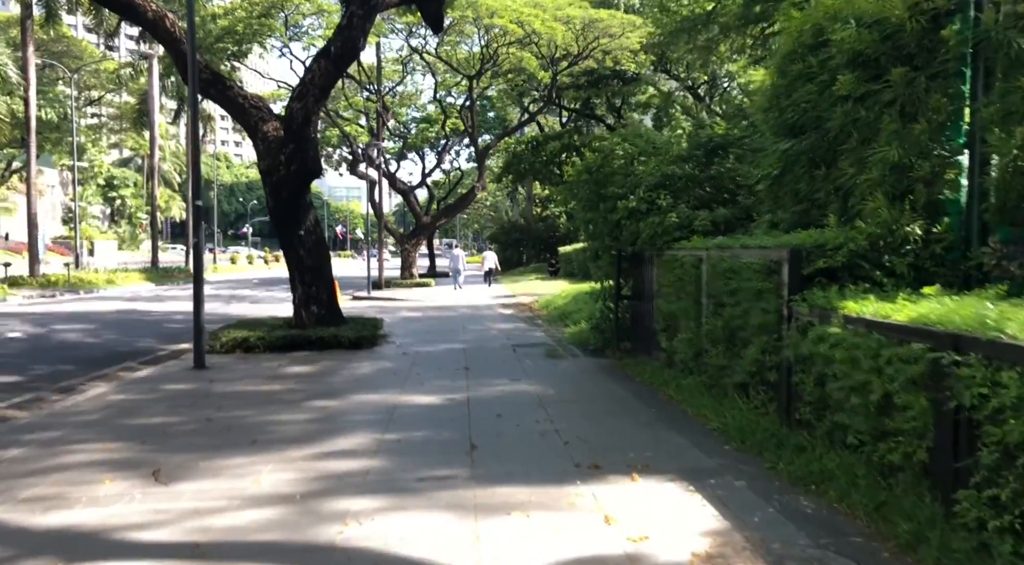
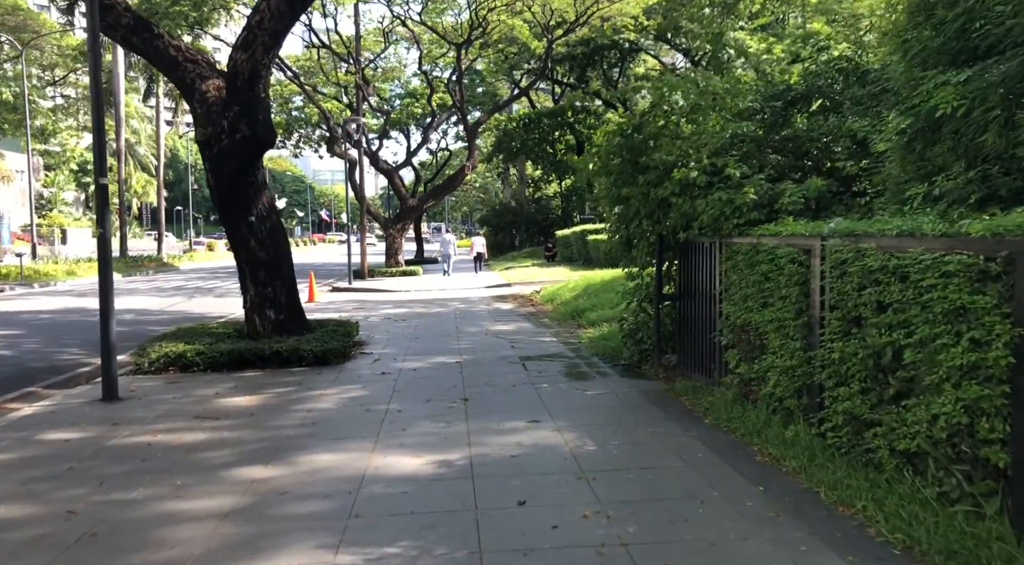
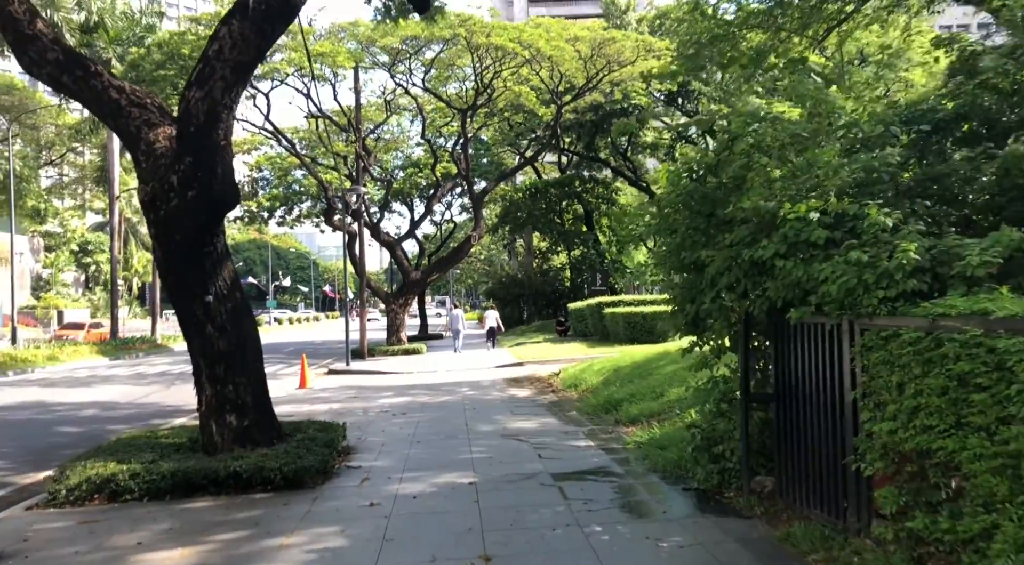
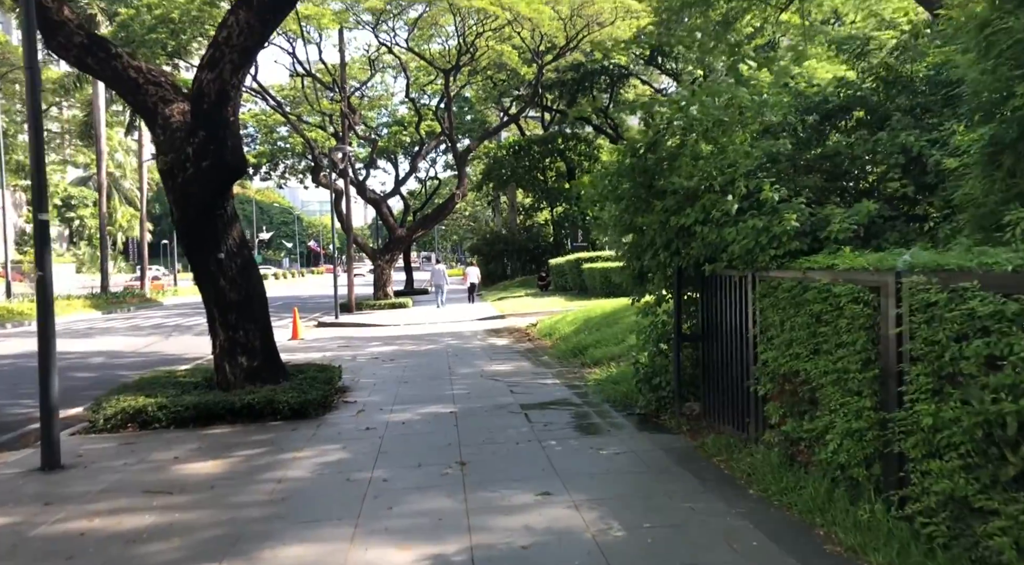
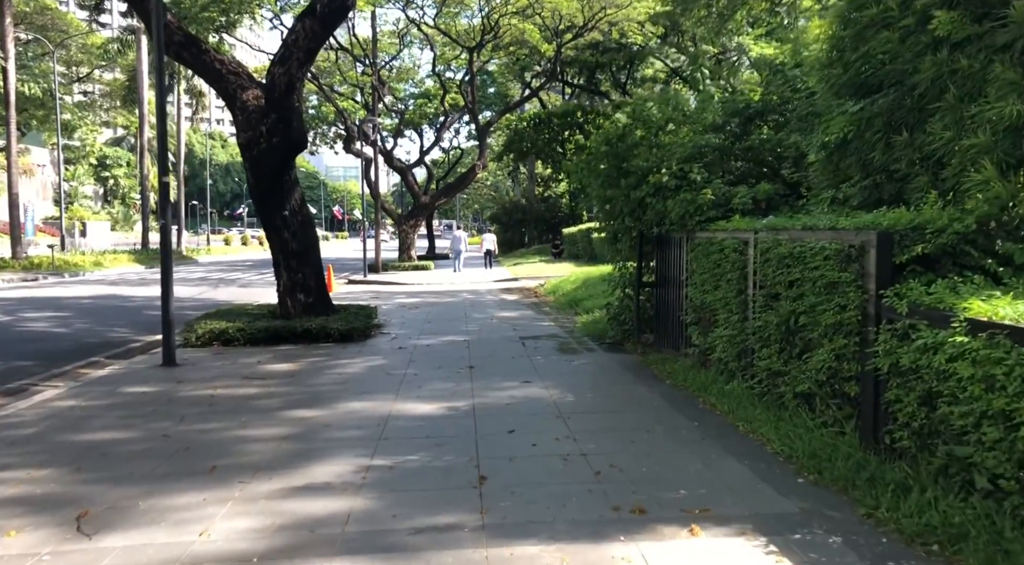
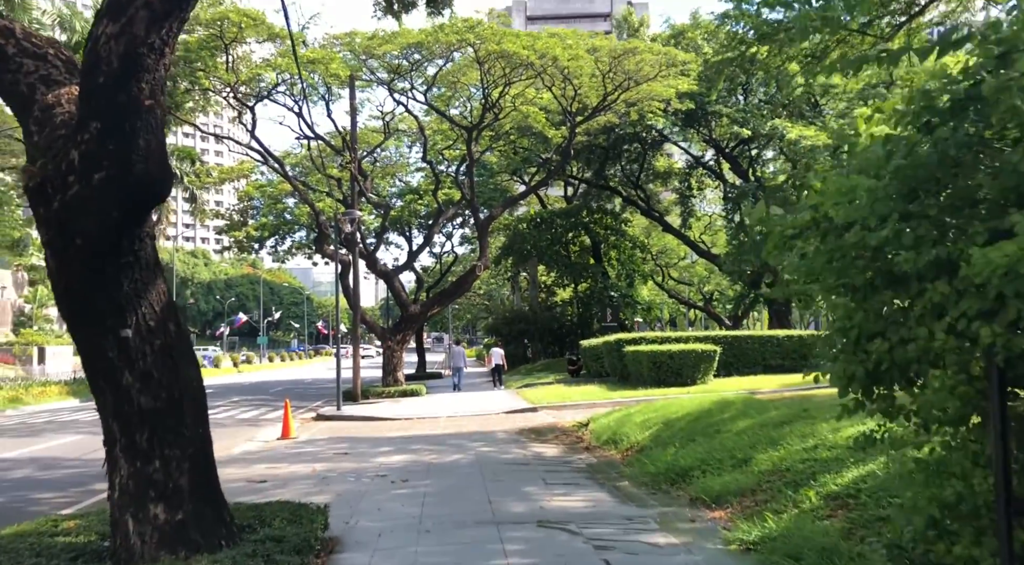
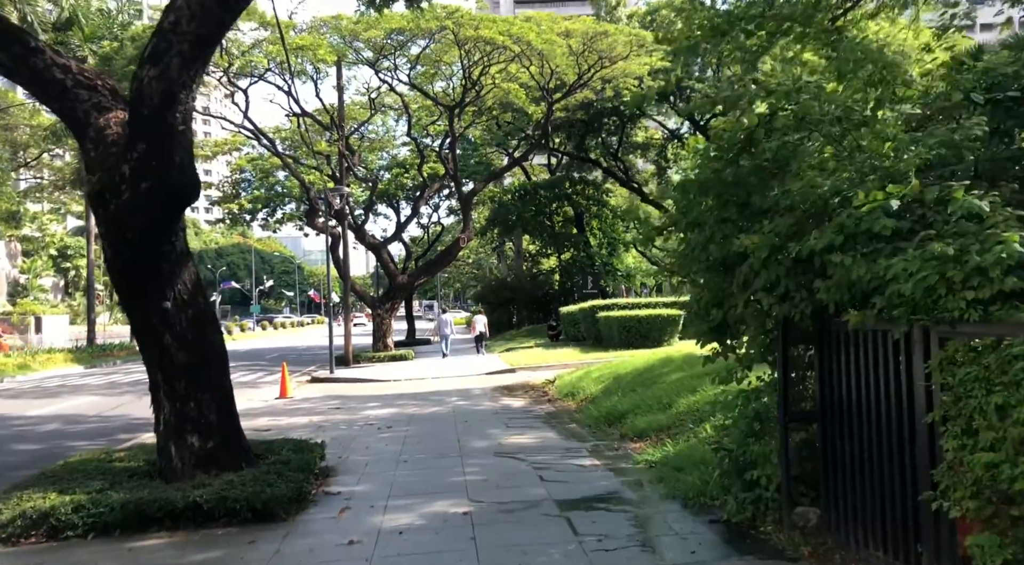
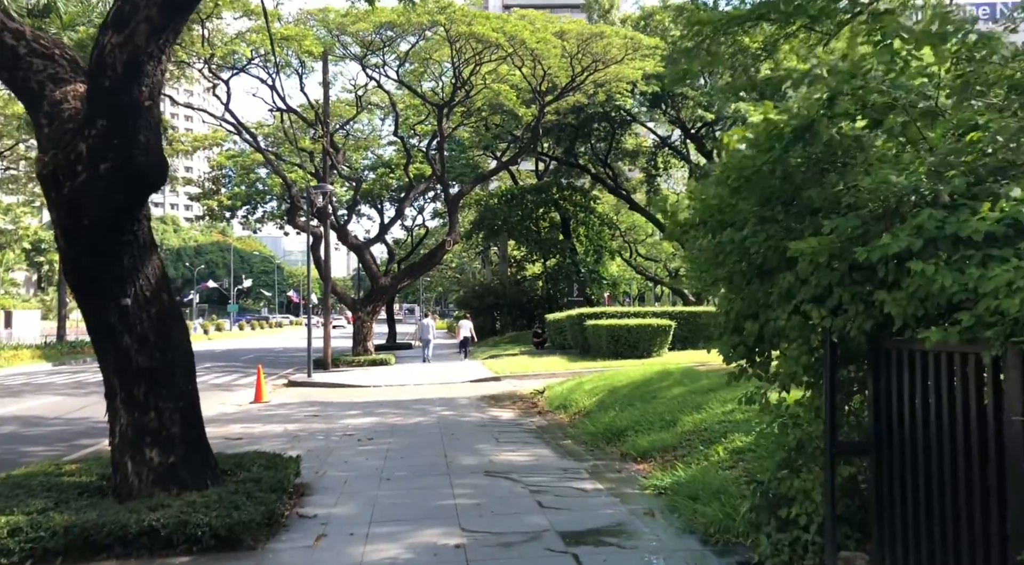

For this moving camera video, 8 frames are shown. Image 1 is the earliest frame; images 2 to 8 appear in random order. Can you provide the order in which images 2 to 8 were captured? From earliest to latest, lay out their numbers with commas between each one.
5, 2, 4, 3, 7, 8, 6
